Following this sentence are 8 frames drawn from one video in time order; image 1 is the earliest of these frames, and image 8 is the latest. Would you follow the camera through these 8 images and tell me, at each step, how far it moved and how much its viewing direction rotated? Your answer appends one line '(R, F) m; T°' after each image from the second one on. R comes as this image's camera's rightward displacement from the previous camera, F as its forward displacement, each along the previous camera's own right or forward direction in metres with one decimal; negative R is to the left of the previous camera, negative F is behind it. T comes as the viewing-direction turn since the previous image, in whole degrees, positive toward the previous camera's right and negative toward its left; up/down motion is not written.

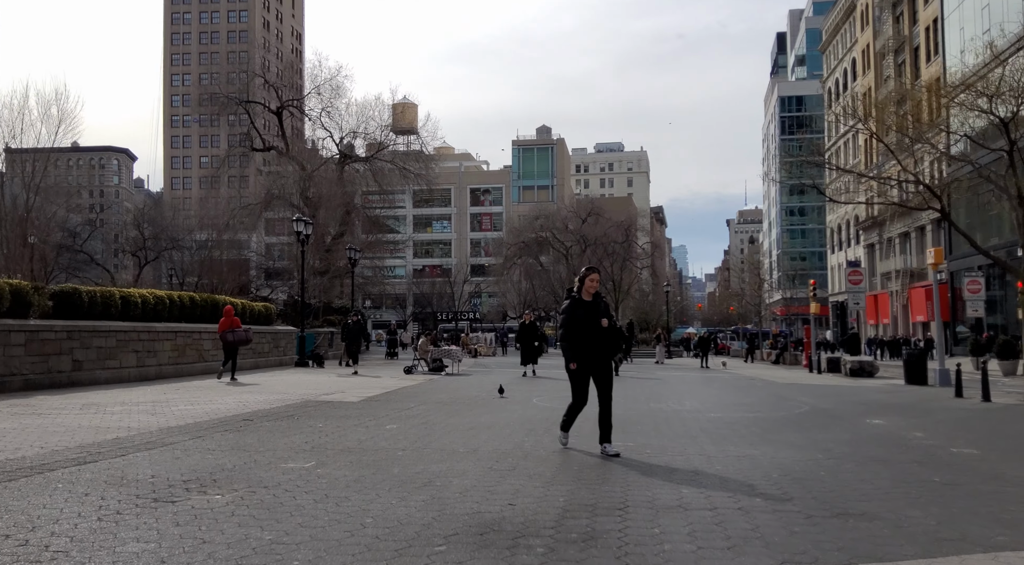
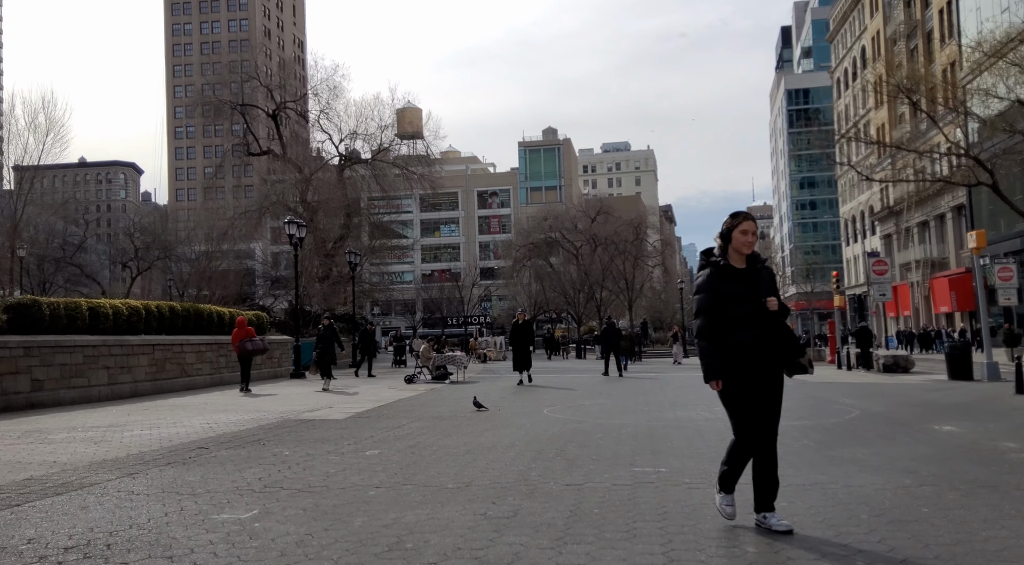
(+0.1, +1.6) m; -1°
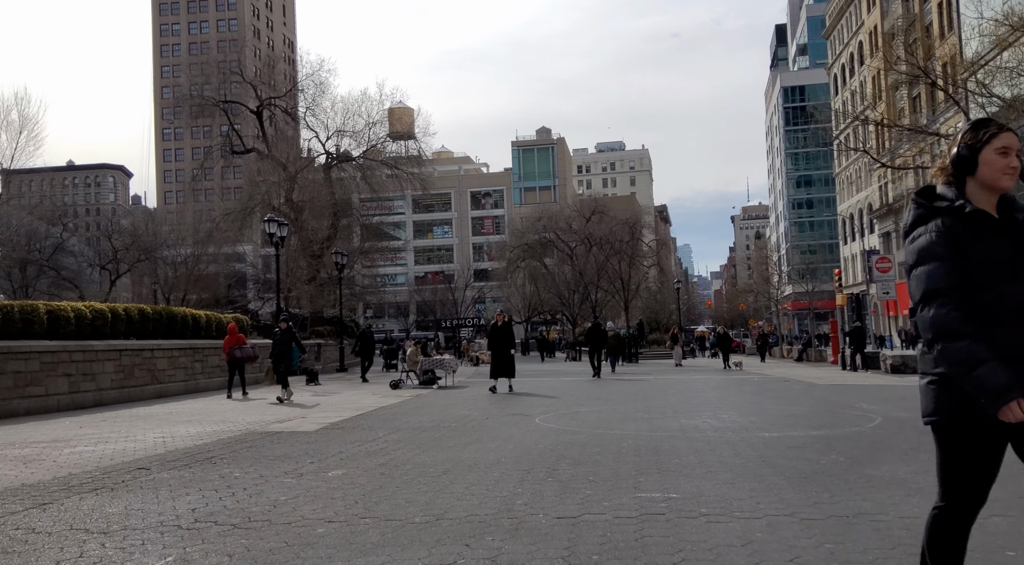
(+0.1, +1.1) m; 0°
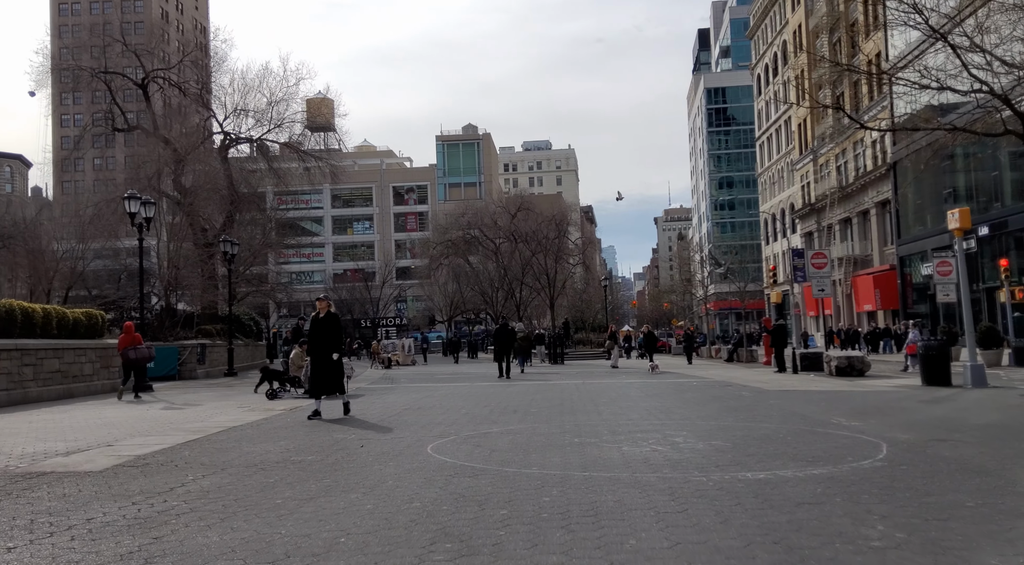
(+0.4, +3.0) m; +5°
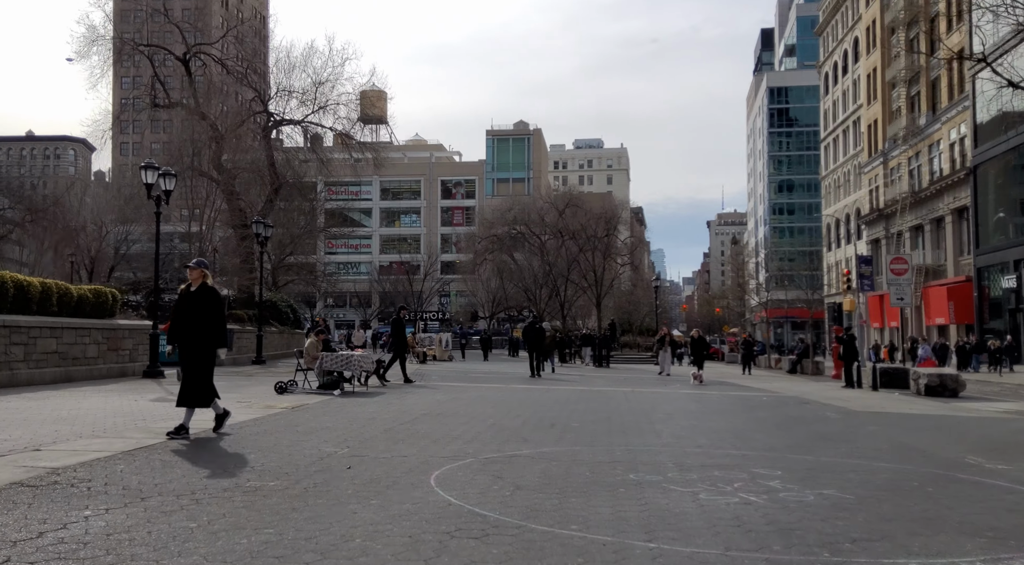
(0.0, +2.2) m; -3°
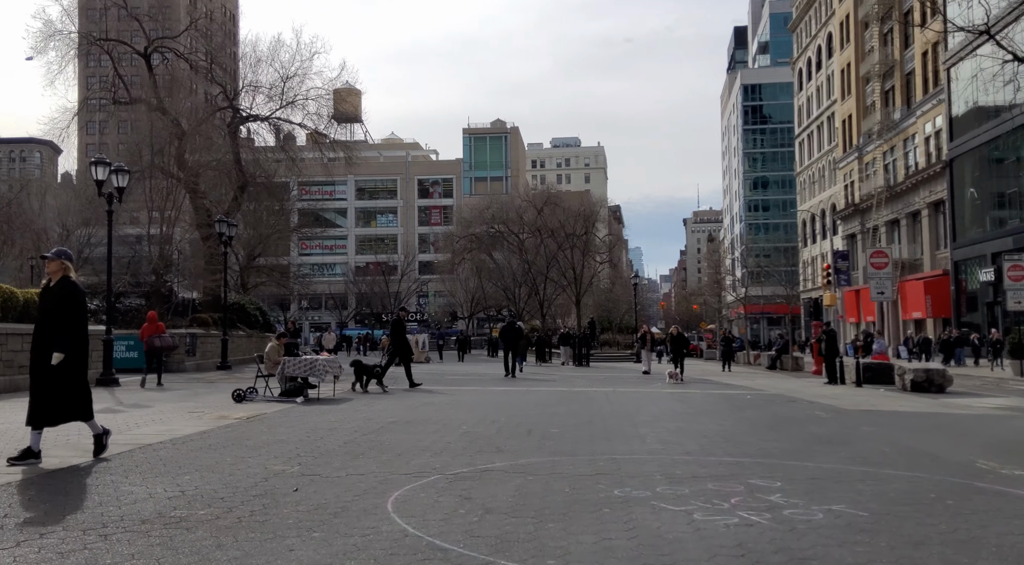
(+0.1, +0.8) m; +1°
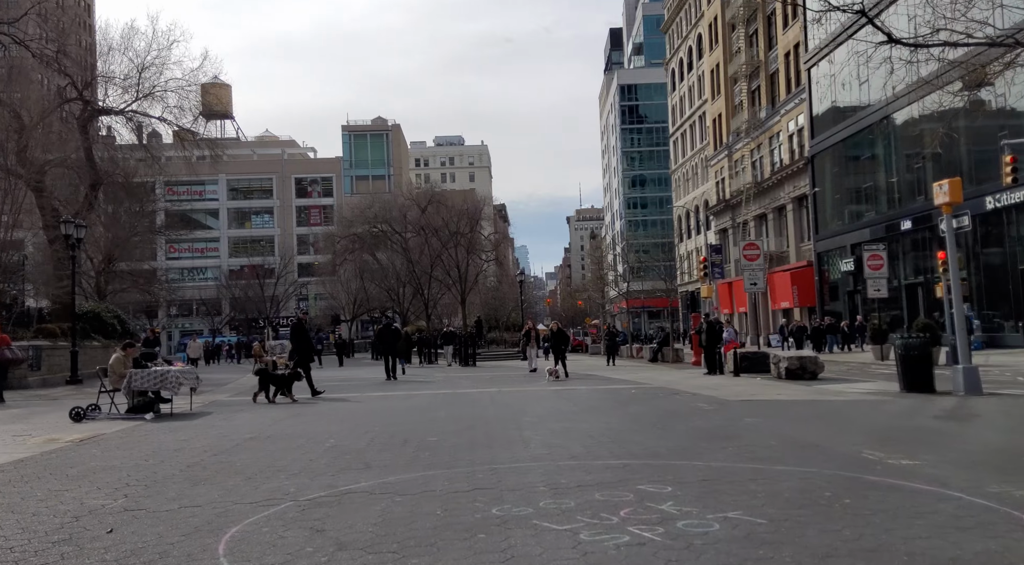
(+0.2, +0.7) m; +7°
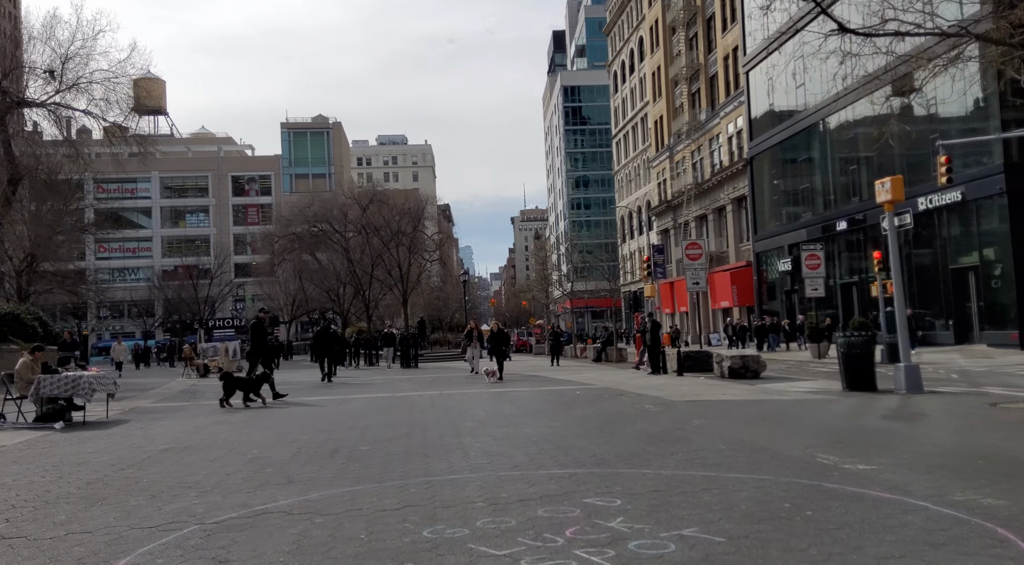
(+0.1, +0.5) m; +4°
